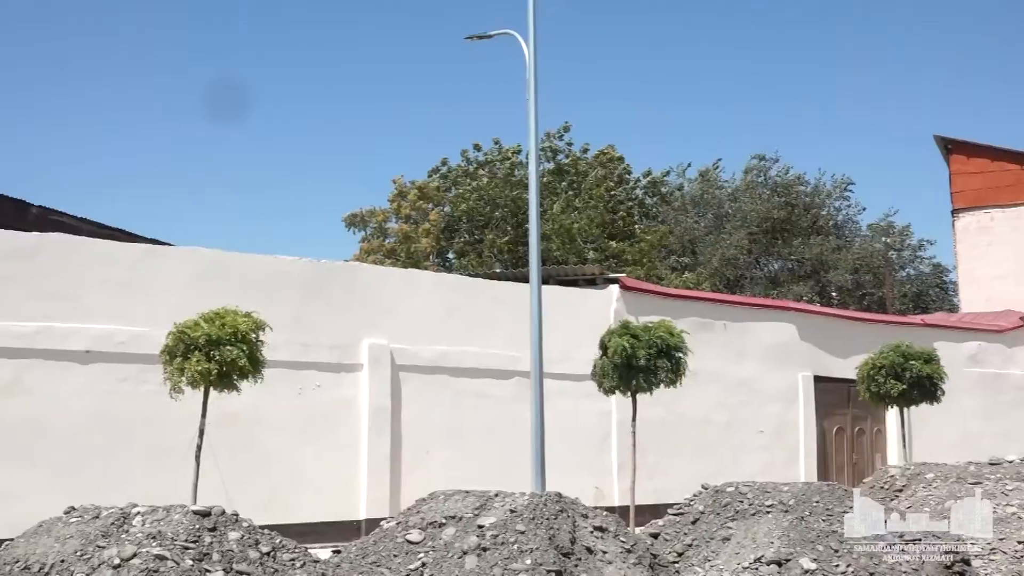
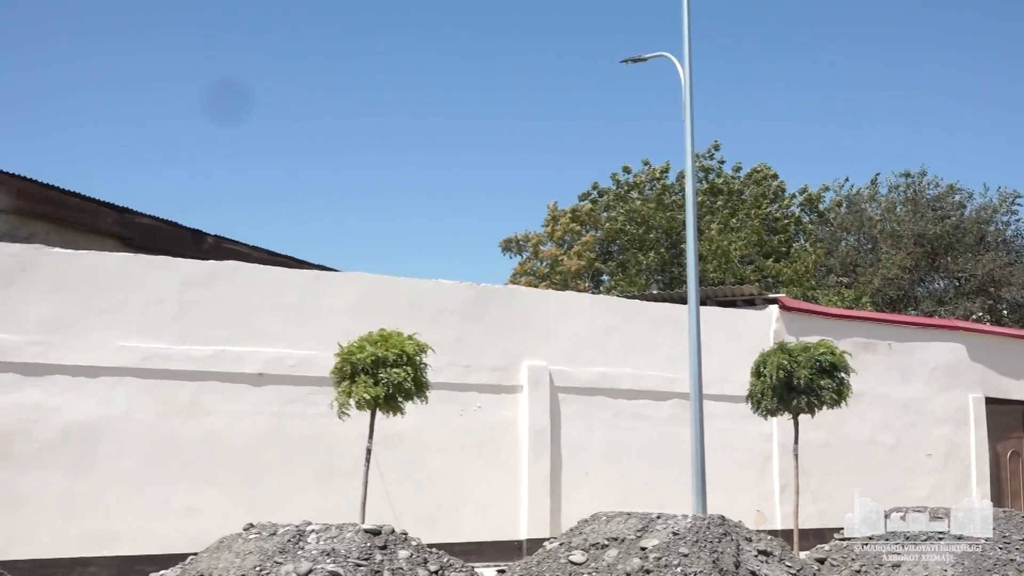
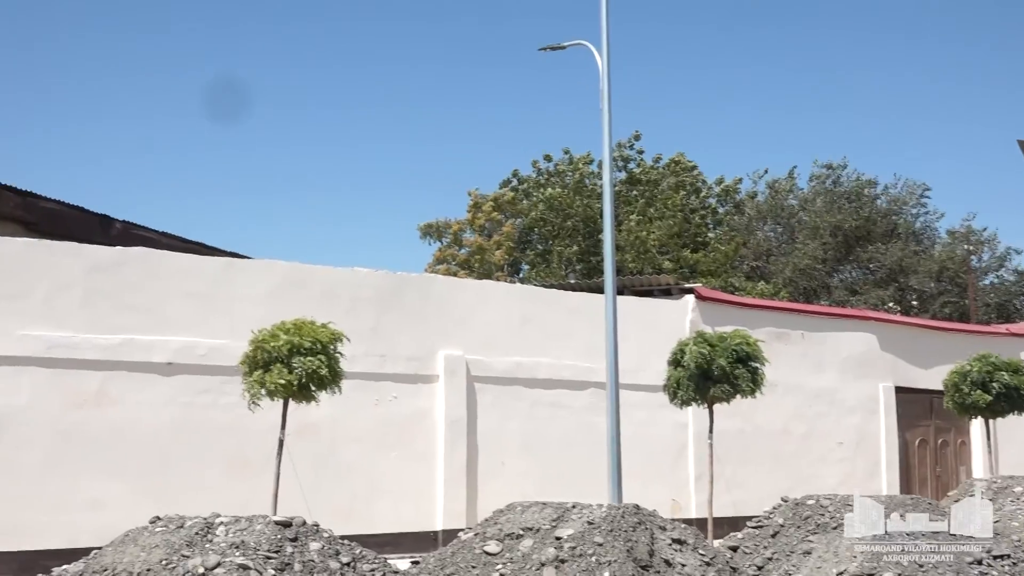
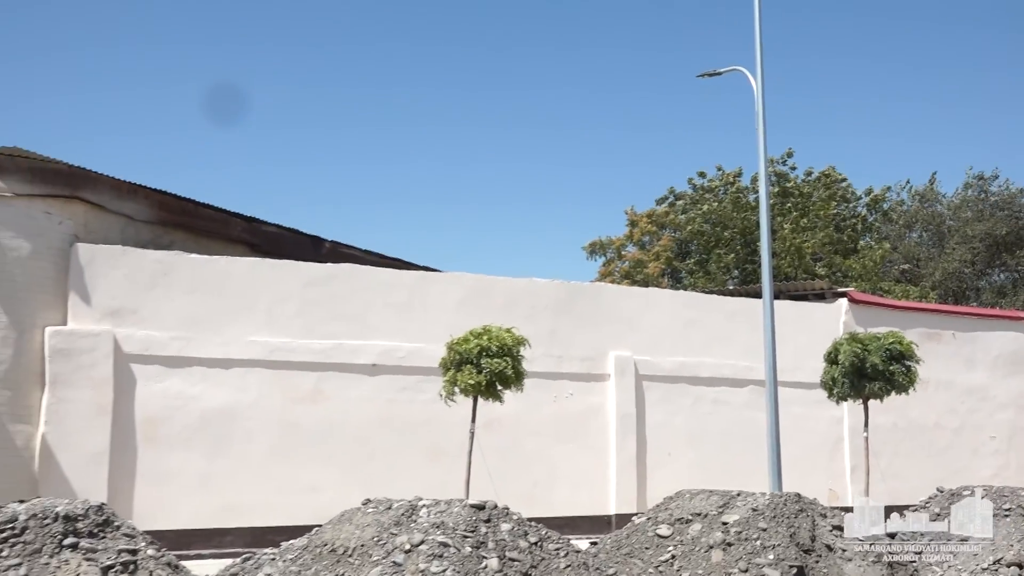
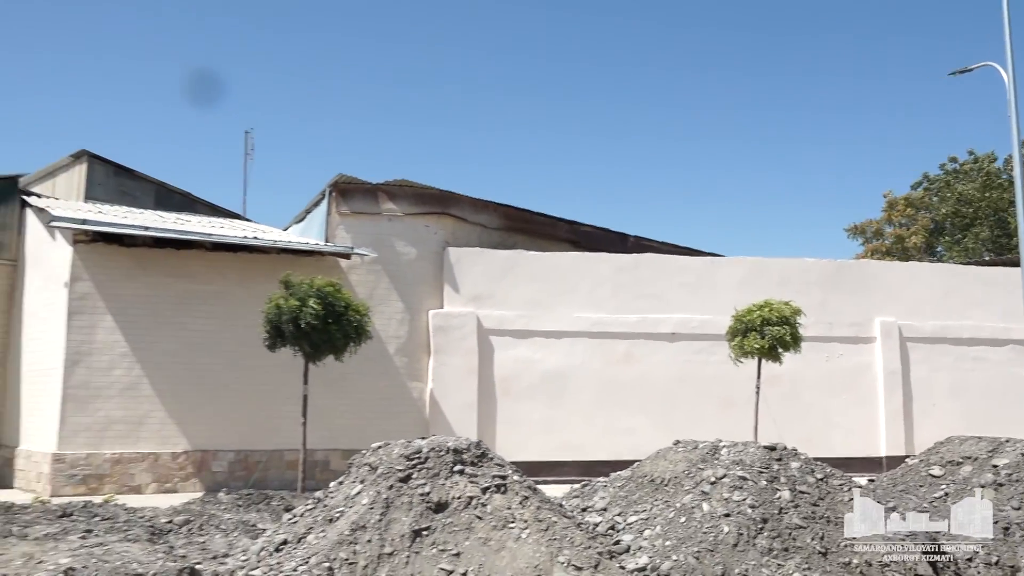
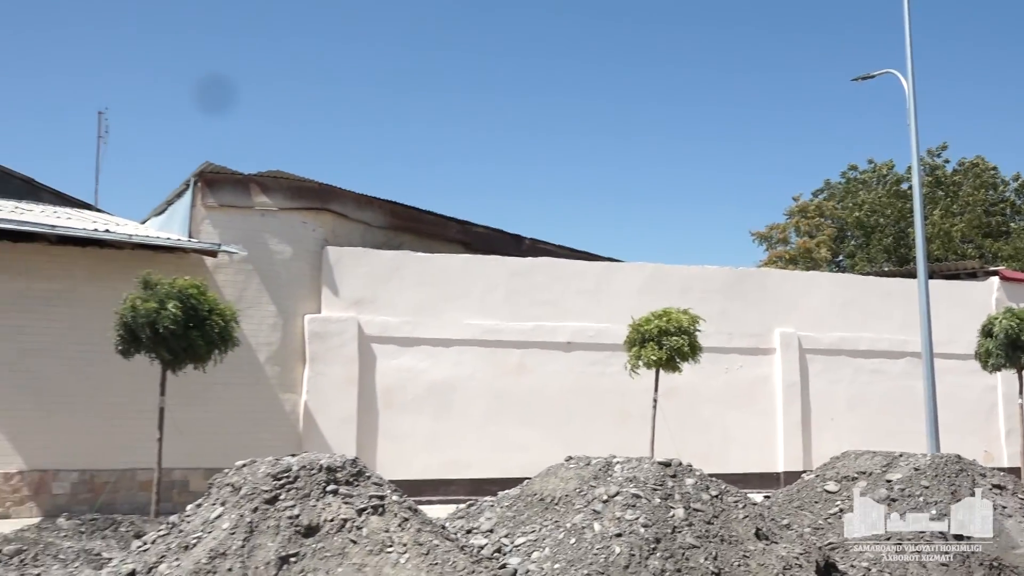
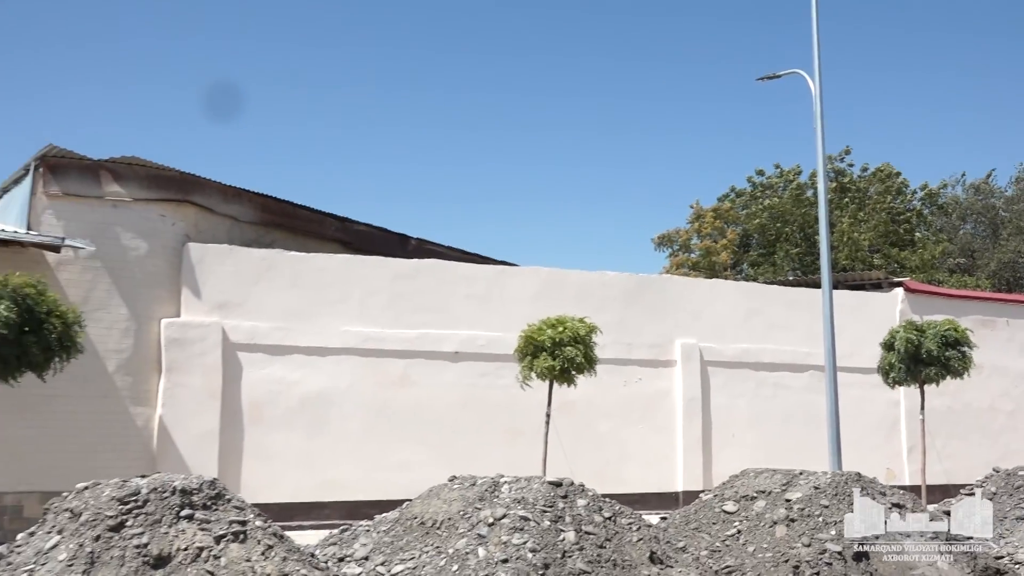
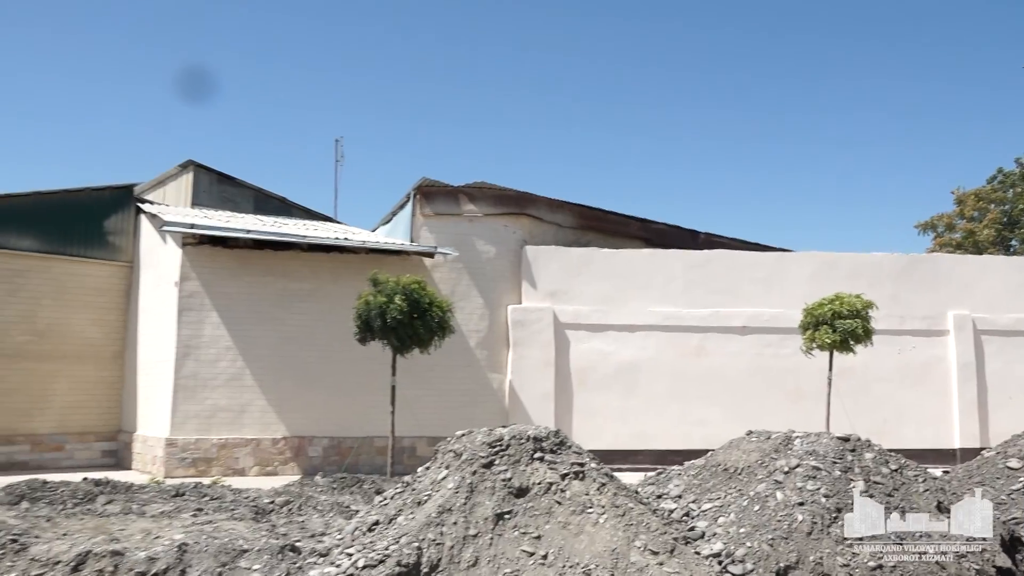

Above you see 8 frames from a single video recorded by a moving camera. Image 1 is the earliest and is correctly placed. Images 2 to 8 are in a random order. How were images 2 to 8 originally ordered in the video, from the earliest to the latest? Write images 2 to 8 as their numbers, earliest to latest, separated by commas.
3, 2, 4, 7, 6, 5, 8
